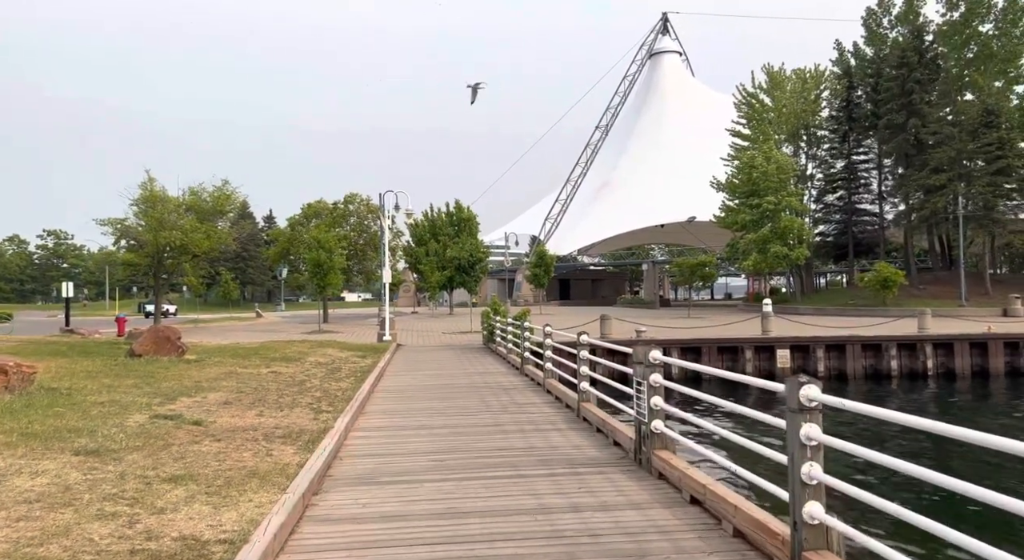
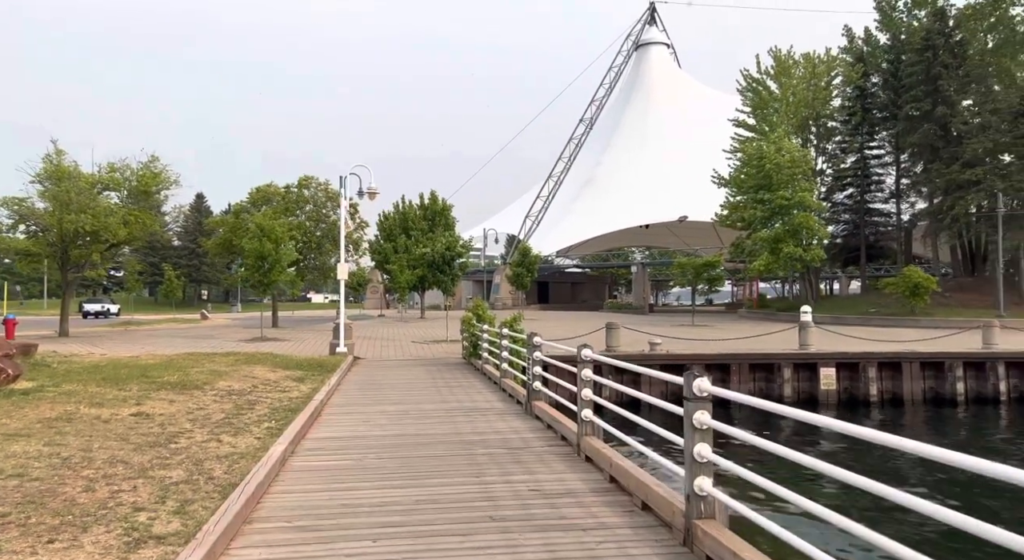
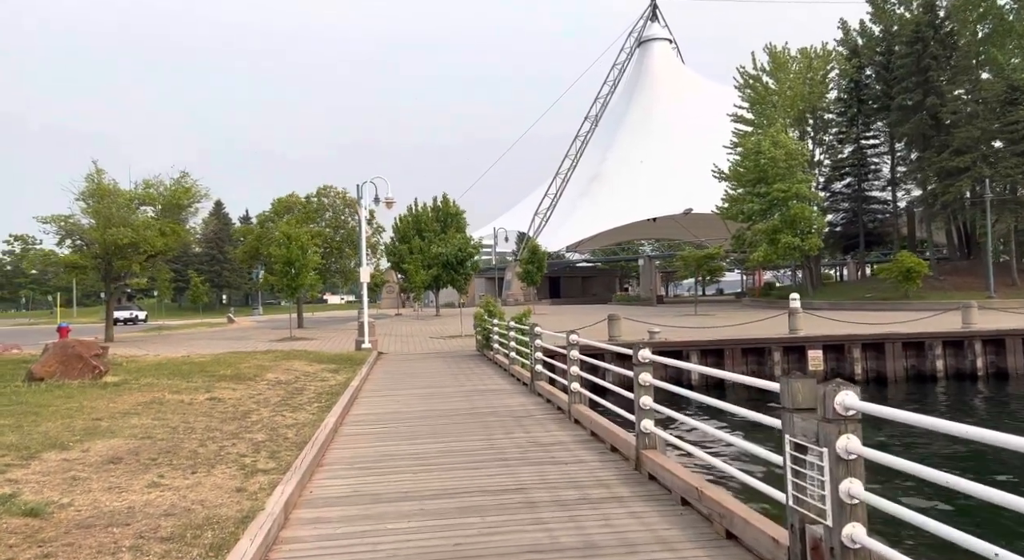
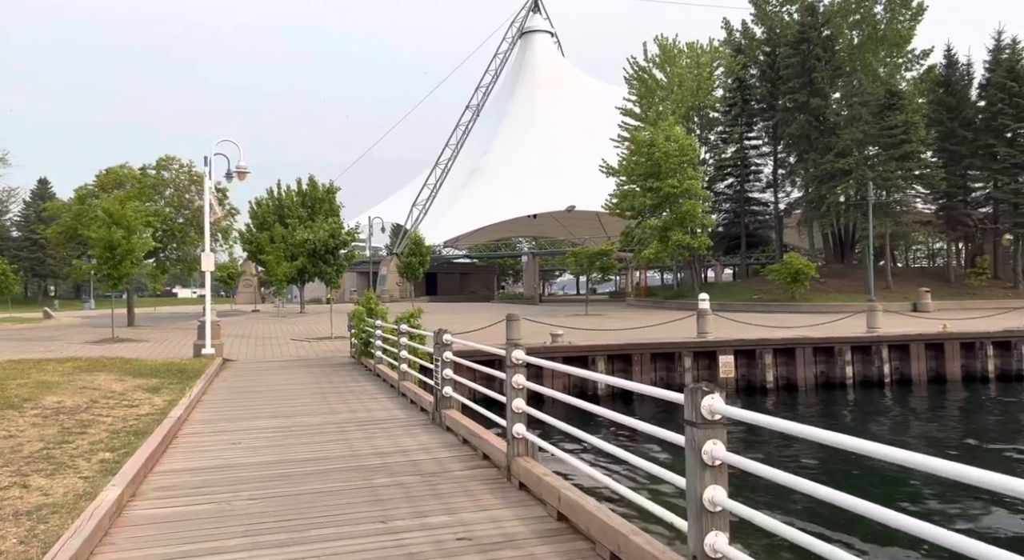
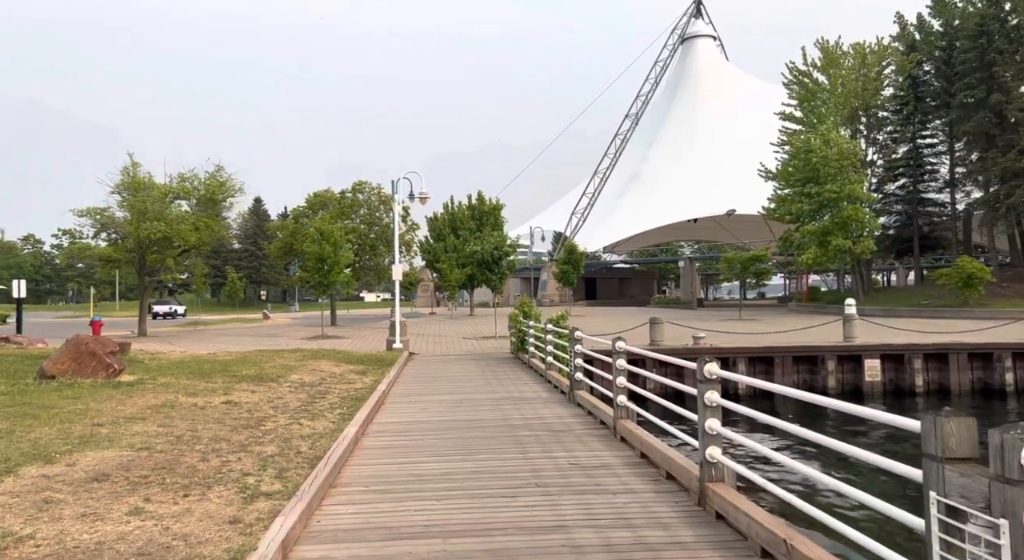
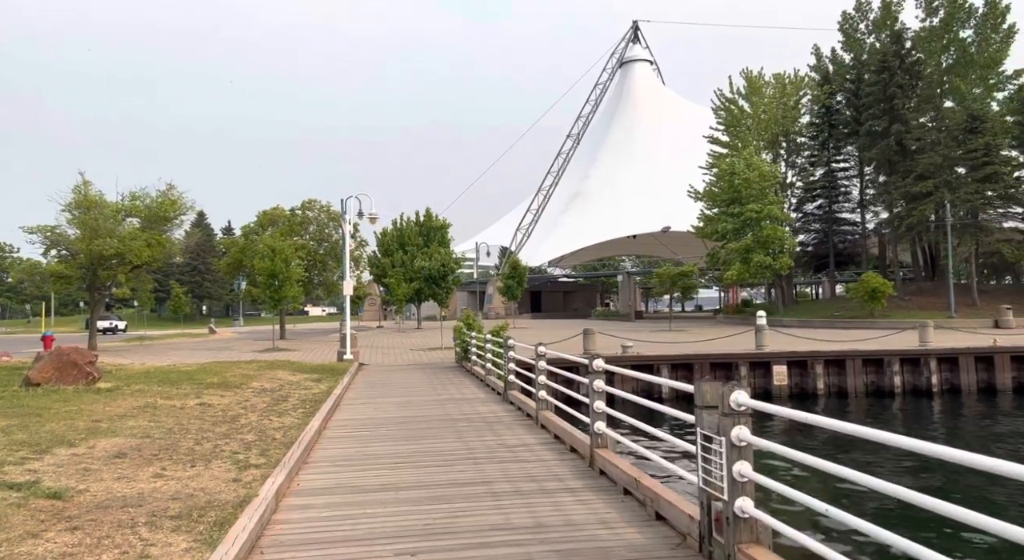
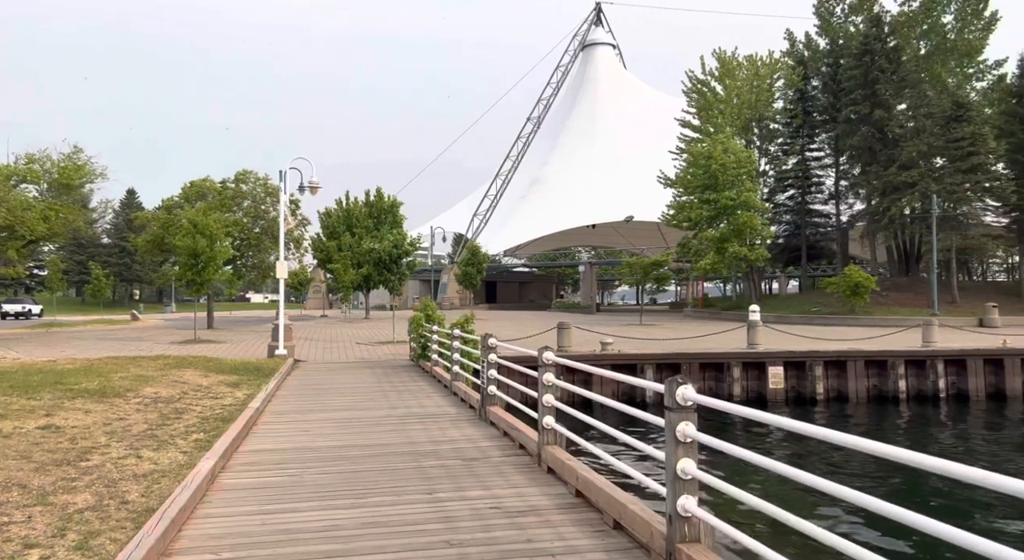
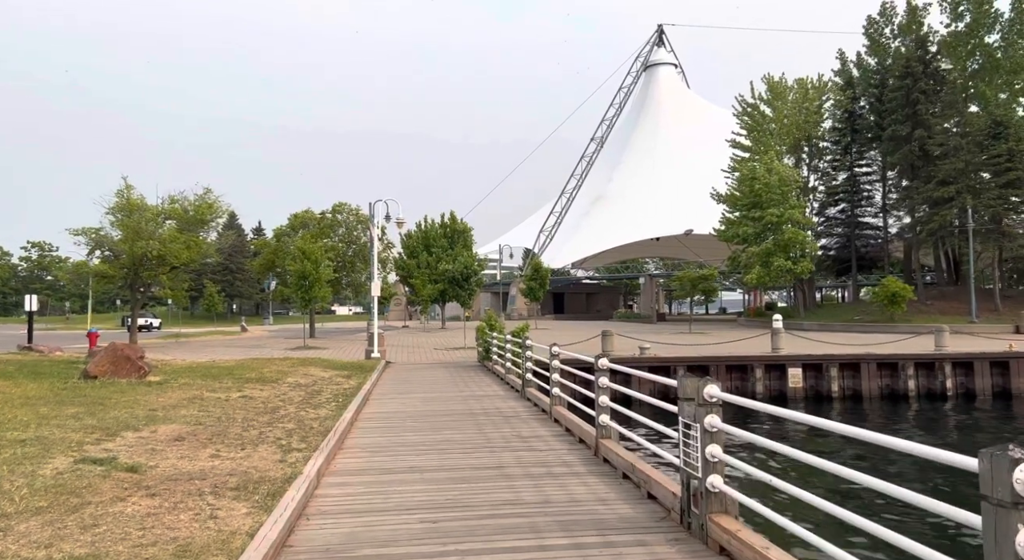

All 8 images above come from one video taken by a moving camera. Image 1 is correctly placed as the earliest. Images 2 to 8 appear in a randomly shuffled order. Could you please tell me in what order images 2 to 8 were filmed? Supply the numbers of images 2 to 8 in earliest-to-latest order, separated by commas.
8, 6, 3, 5, 2, 7, 4
